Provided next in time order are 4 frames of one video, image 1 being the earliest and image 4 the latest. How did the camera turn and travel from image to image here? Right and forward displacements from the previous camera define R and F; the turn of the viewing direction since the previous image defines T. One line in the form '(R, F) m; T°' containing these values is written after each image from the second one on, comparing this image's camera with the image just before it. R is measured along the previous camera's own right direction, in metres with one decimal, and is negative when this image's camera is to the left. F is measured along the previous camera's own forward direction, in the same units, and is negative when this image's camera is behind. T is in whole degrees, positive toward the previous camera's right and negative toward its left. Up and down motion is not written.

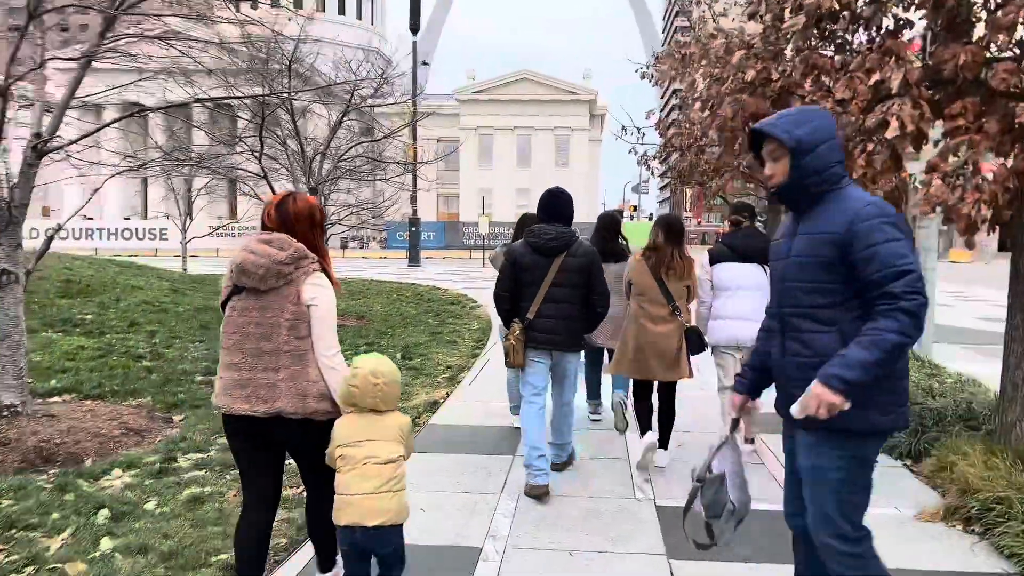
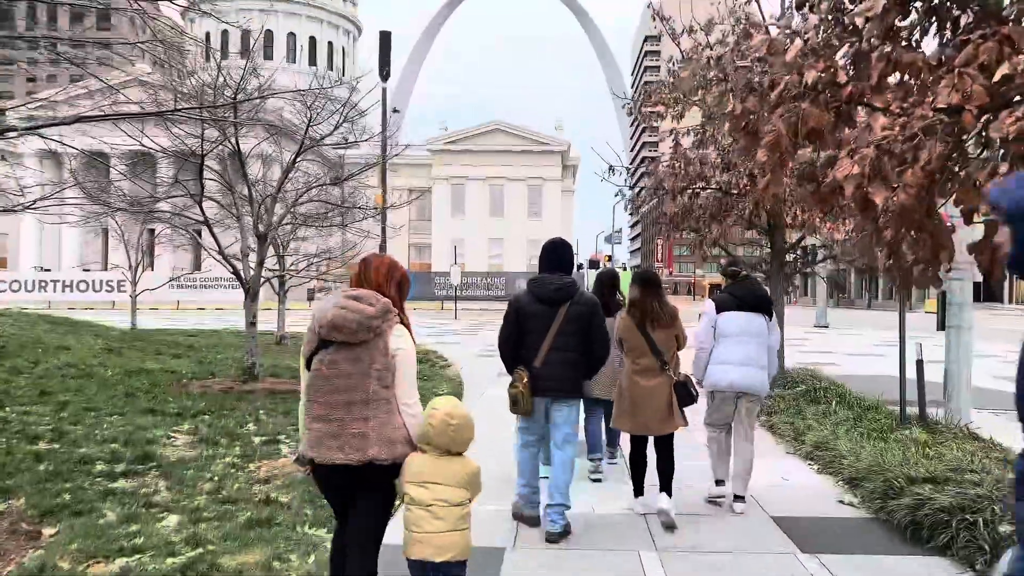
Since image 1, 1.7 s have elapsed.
(0.0, +1.3) m; +2°
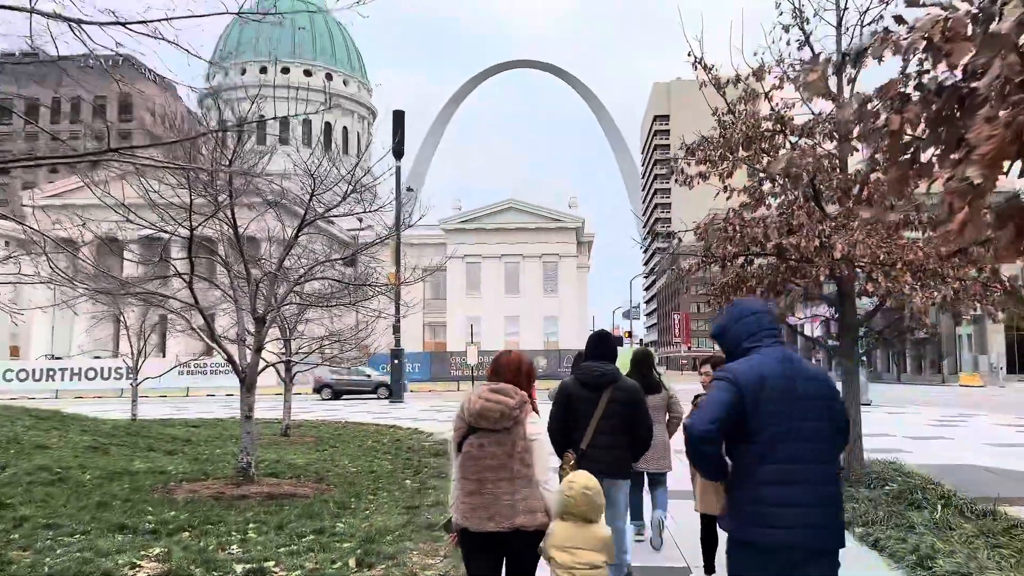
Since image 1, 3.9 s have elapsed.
(-0.2, +1.2) m; -1°
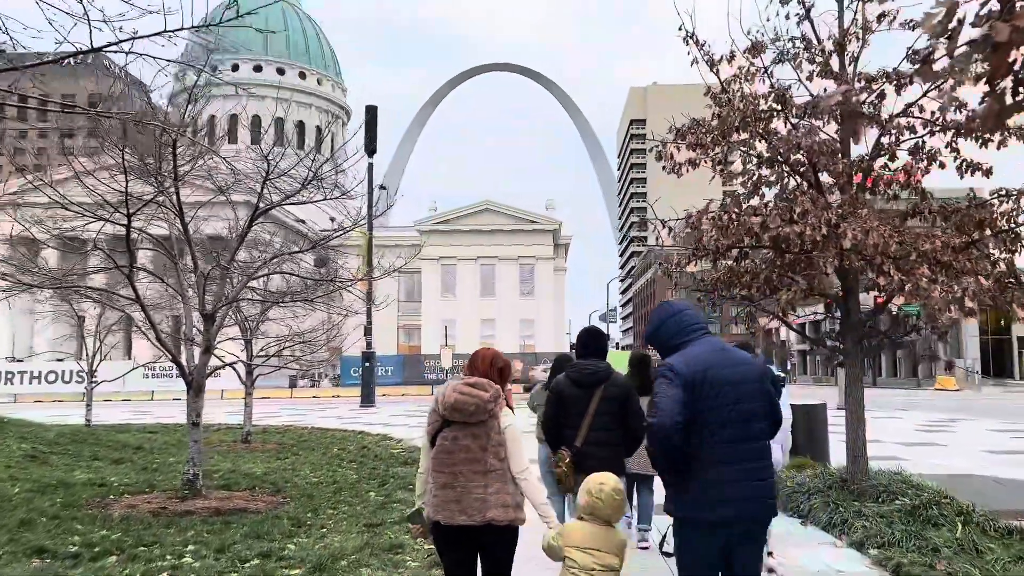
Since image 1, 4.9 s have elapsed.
(0.0, +0.7) m; +2°
